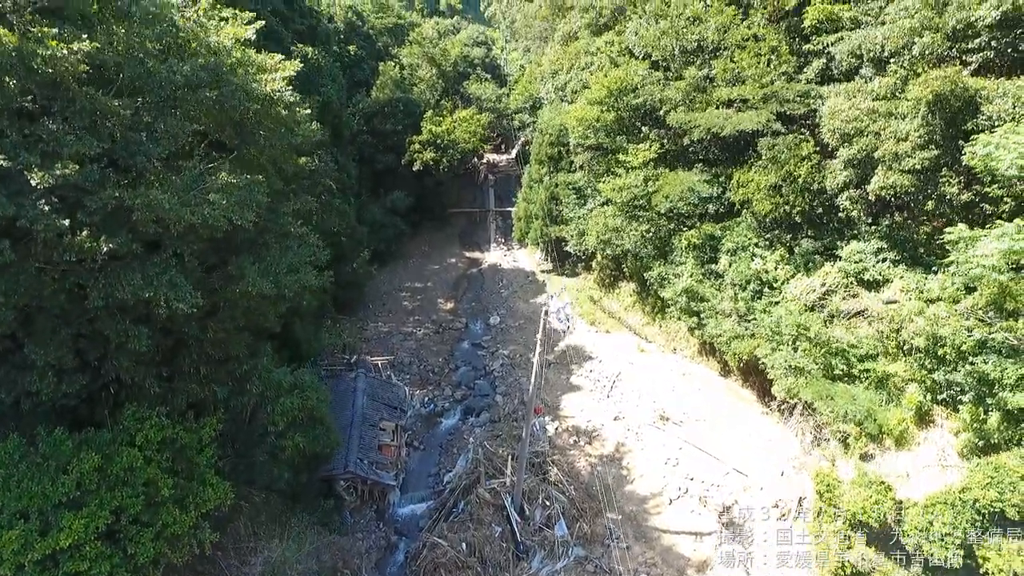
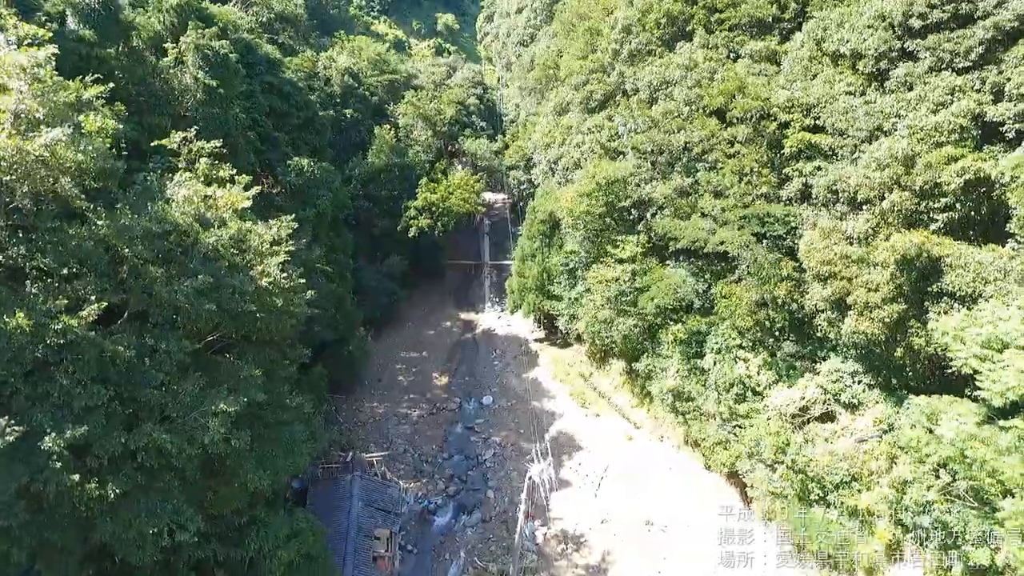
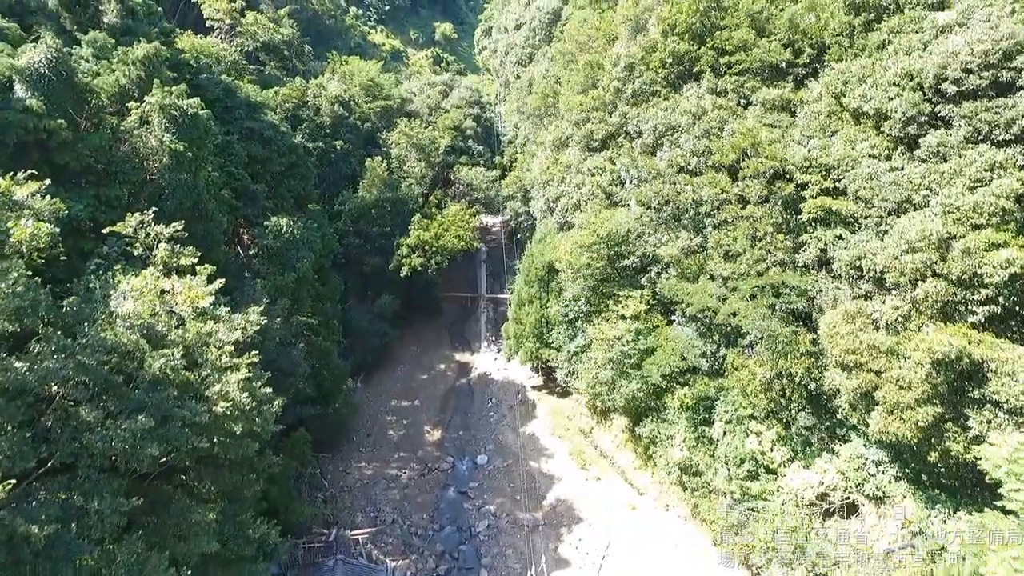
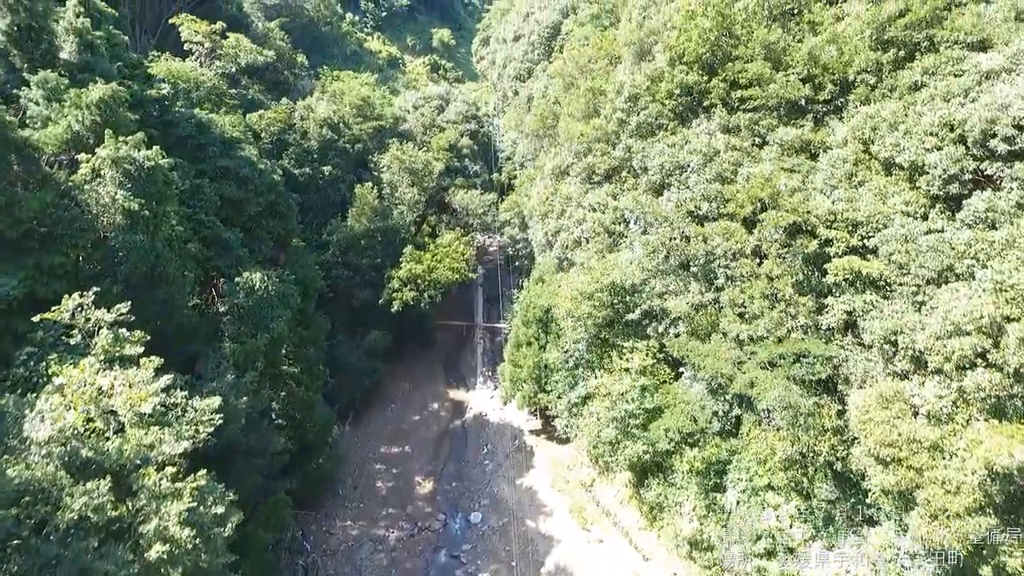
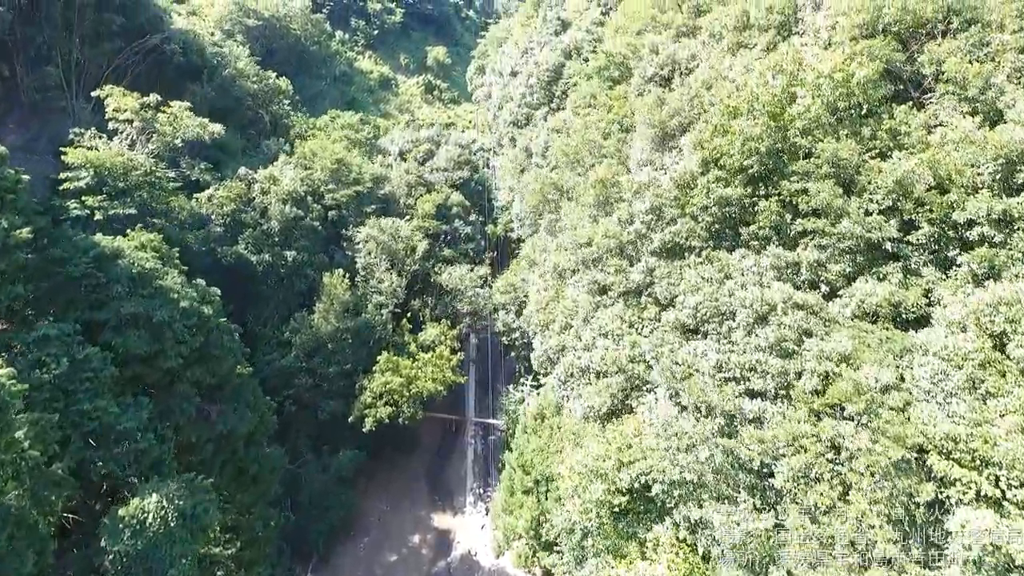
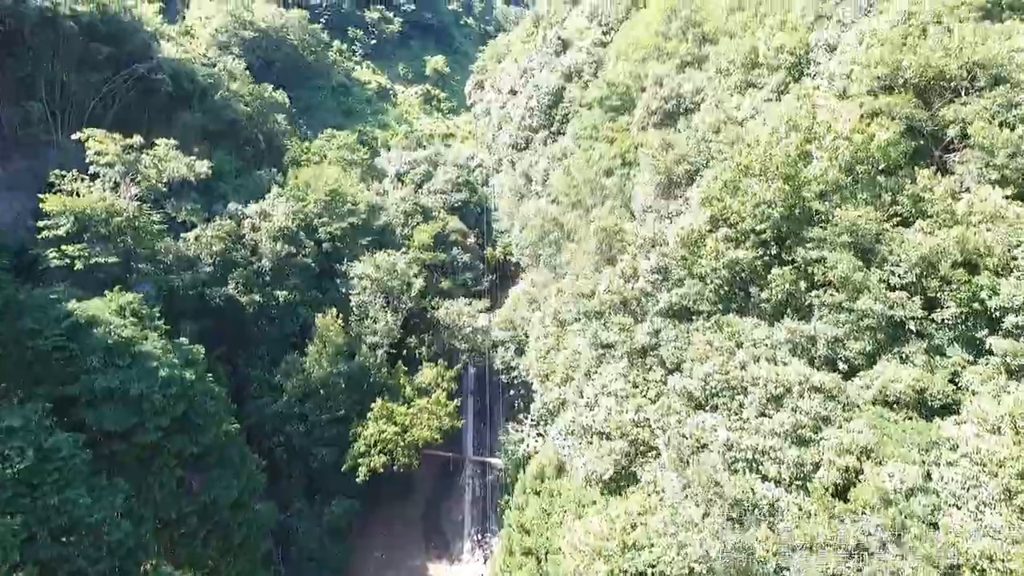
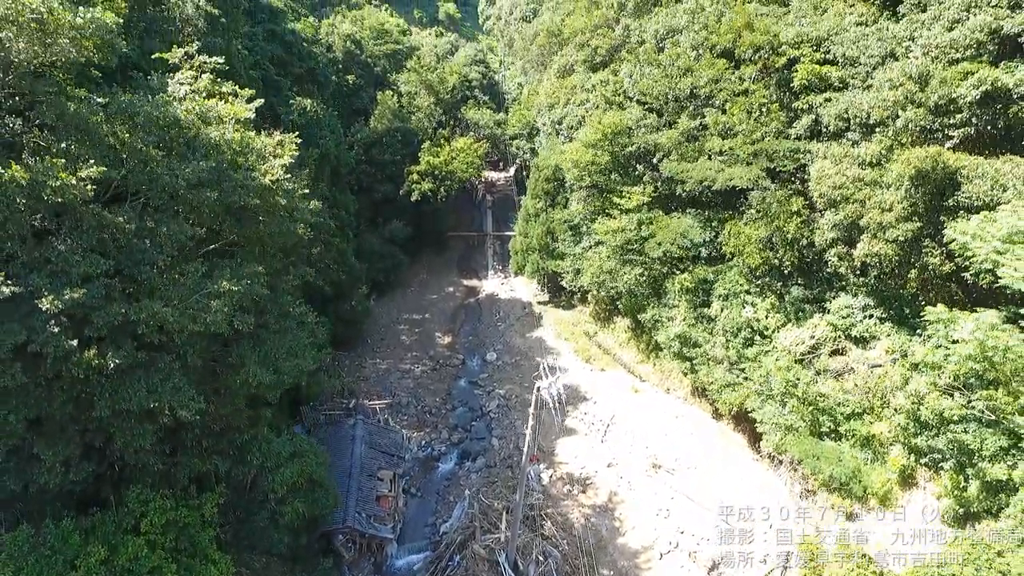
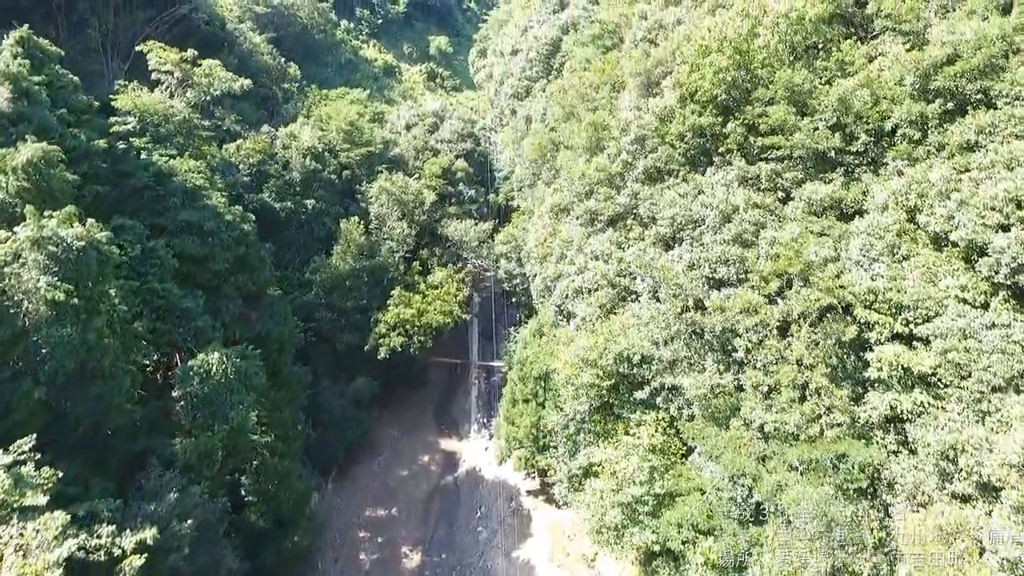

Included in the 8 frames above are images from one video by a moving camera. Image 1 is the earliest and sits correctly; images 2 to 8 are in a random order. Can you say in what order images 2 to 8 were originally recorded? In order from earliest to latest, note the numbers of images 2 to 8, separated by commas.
7, 2, 3, 4, 8, 5, 6
